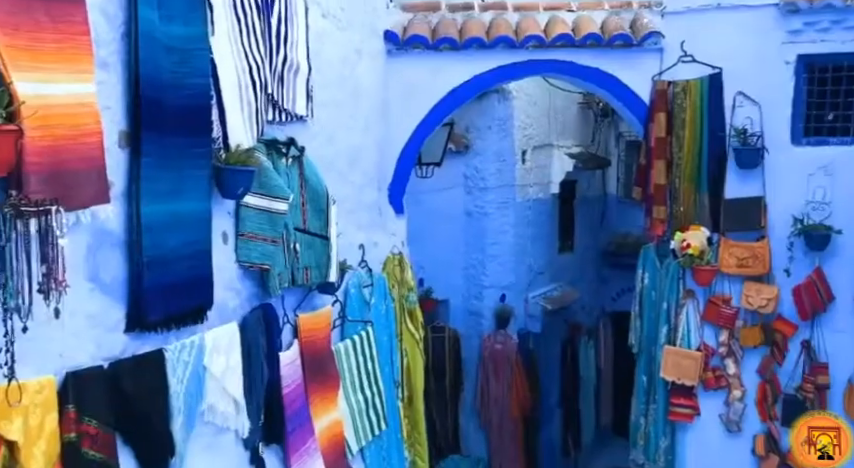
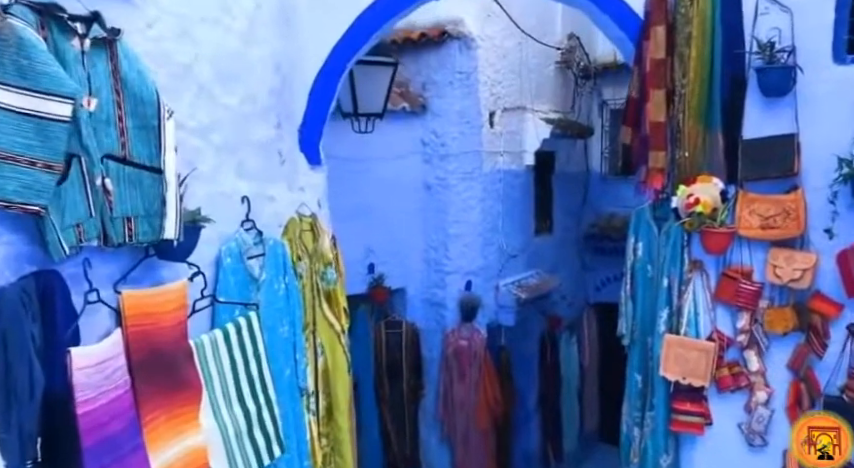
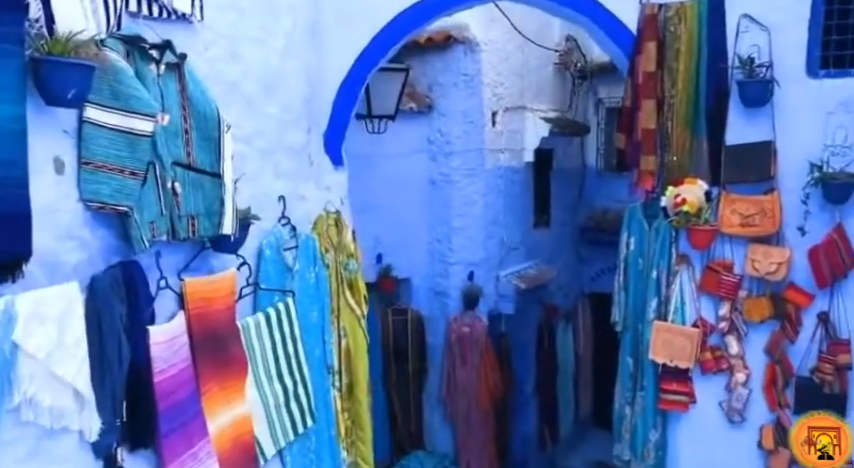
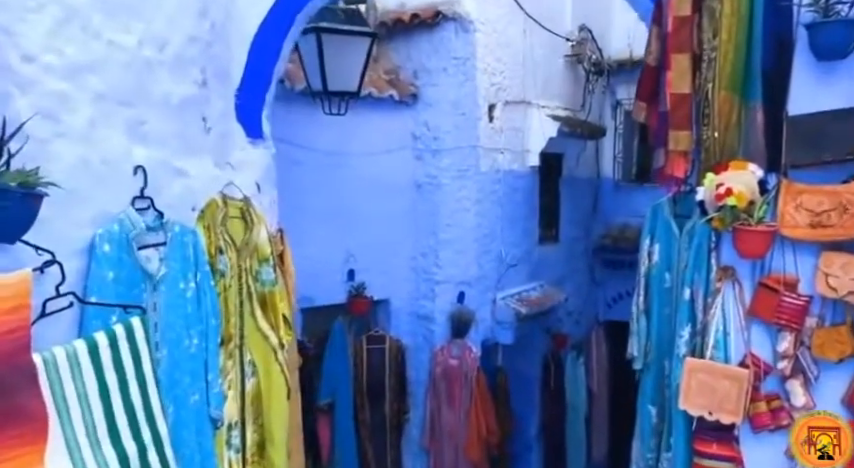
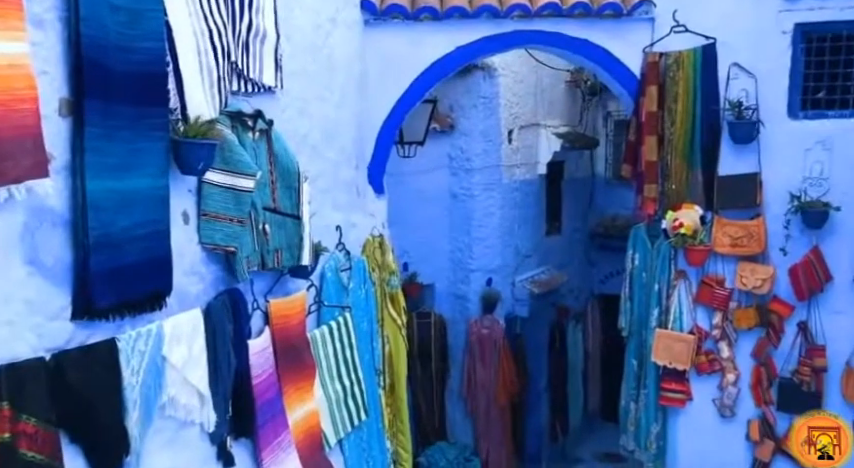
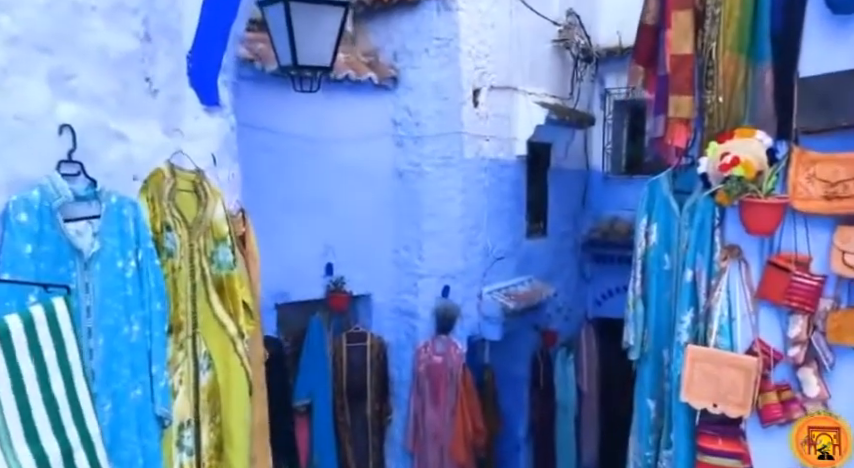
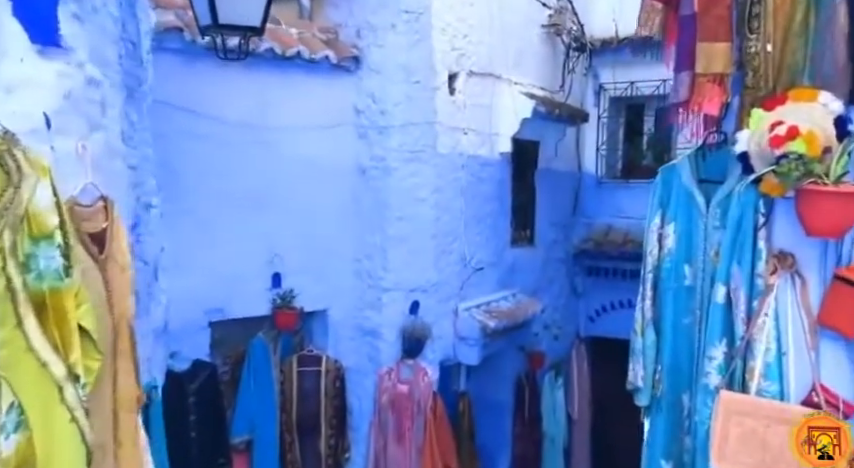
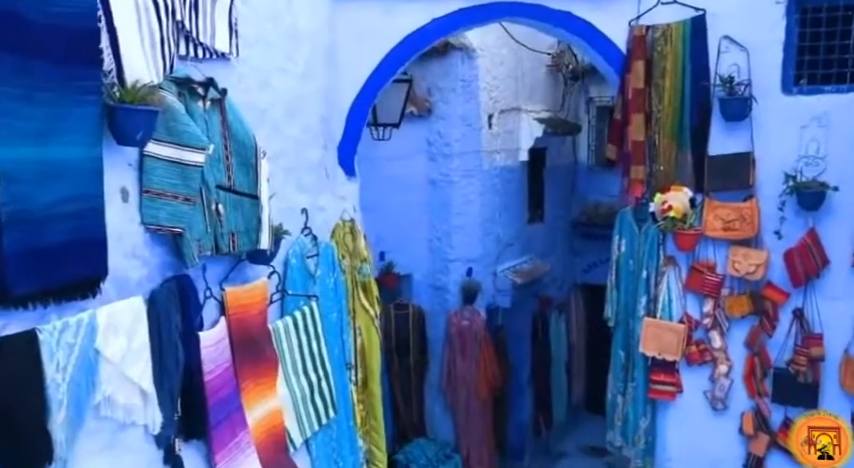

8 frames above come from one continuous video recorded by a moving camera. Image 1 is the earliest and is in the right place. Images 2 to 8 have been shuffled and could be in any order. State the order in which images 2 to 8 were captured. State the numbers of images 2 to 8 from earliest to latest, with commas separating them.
5, 8, 3, 2, 4, 6, 7
